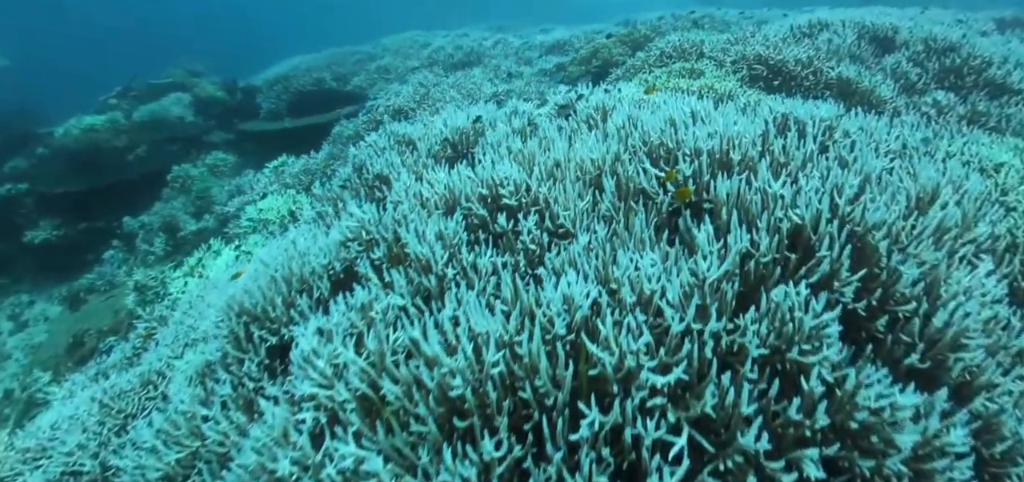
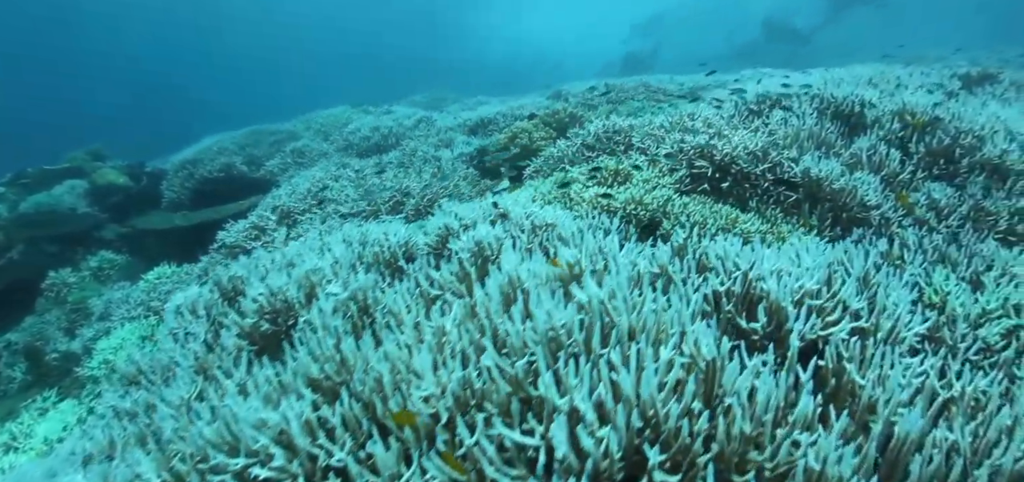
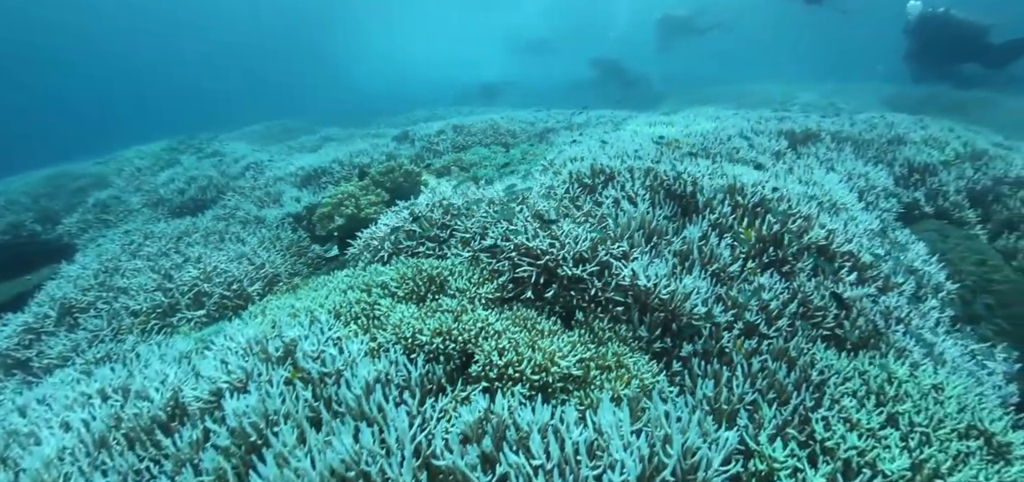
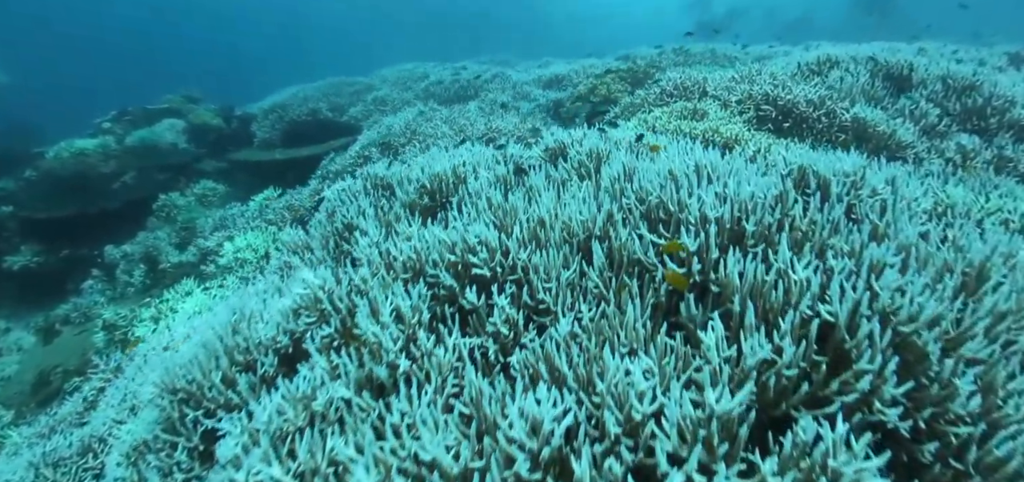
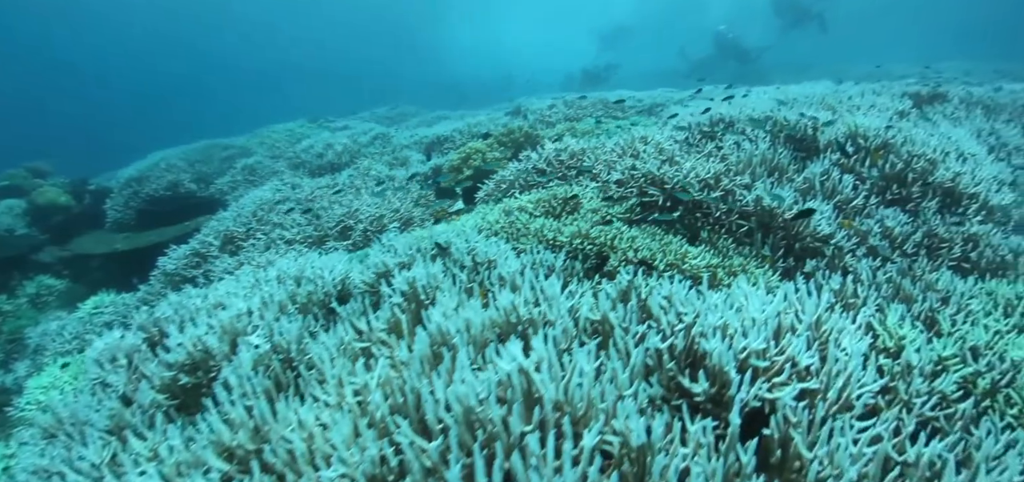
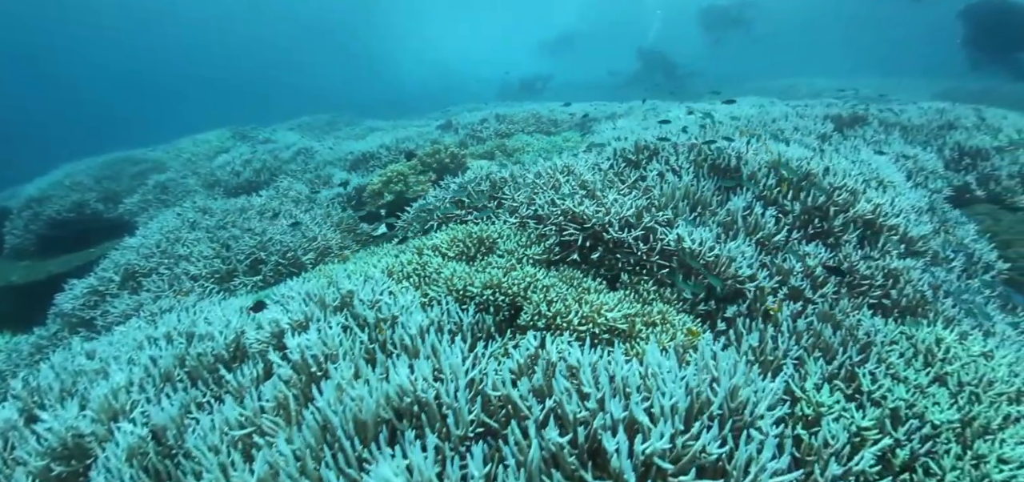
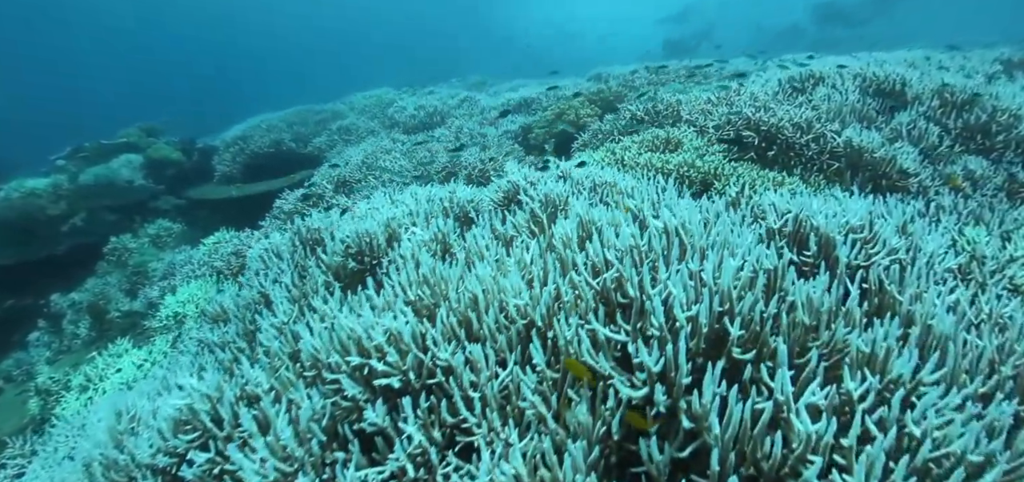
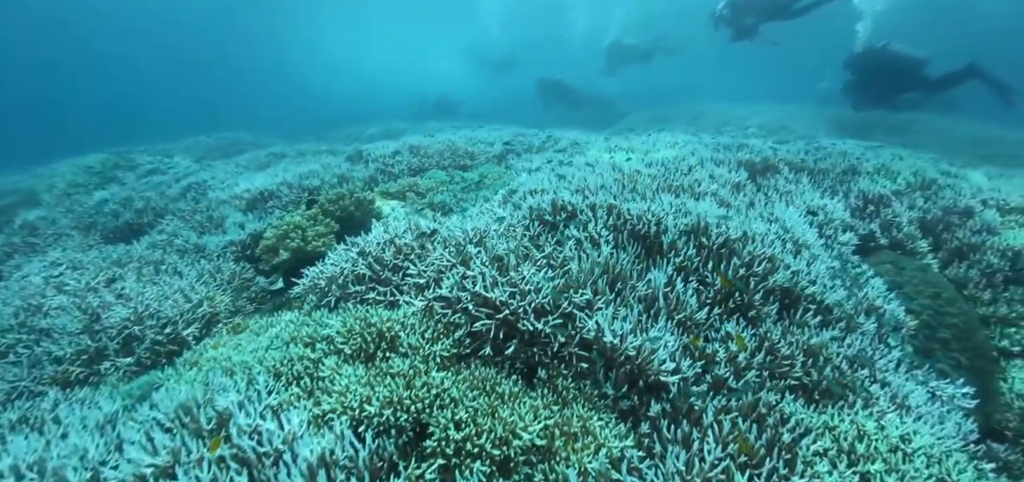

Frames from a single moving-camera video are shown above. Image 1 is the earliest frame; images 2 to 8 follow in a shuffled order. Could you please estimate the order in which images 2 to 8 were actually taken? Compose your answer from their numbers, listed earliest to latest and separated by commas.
4, 7, 2, 5, 6, 3, 8
